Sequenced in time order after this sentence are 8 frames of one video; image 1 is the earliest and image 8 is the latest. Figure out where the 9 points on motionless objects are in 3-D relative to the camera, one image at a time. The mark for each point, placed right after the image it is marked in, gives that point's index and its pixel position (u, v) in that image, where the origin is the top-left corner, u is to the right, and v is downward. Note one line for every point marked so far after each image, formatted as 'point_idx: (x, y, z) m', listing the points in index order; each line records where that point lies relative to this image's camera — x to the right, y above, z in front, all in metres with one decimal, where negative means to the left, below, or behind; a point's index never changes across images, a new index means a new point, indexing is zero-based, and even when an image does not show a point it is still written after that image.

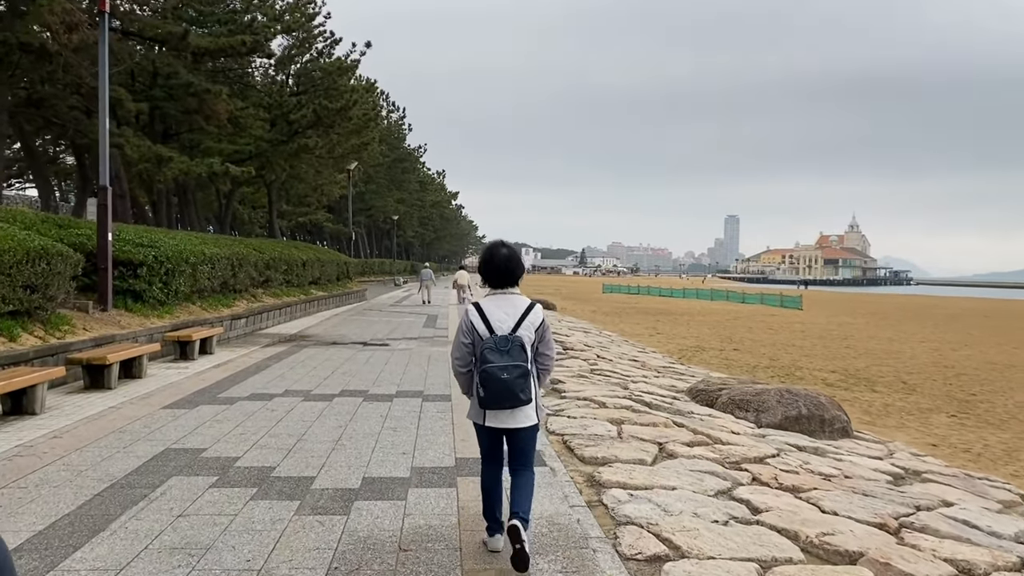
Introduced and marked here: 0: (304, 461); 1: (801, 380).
0: (-1.2, -1.0, +5.1) m
1: (+4.5, -1.4, +13.6) m
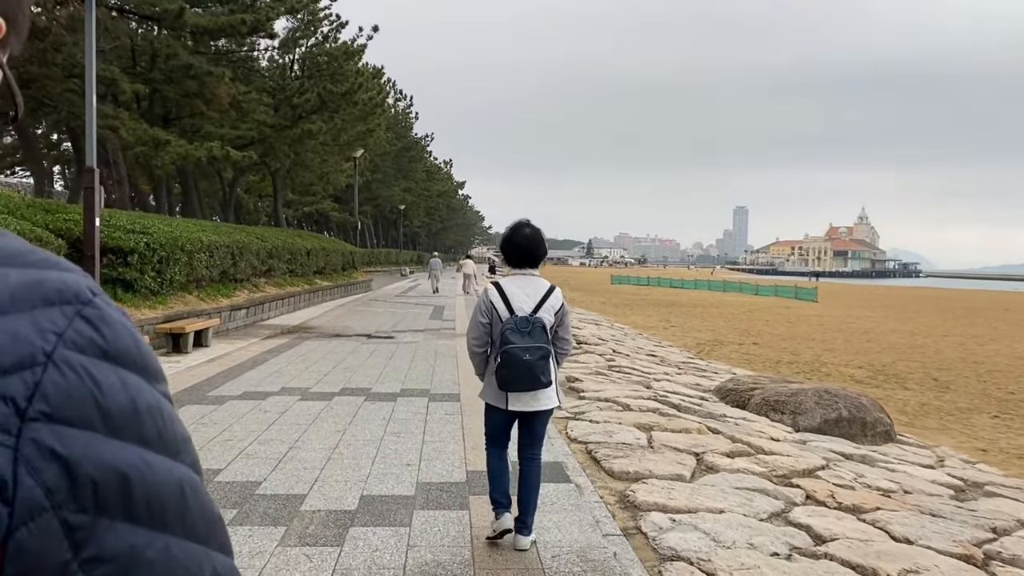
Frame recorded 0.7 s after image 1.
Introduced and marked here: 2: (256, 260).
0: (-1.1, -1.0, +4.5) m
1: (+4.7, -1.3, +12.9) m
2: (-4.7, +0.5, +15.9) m
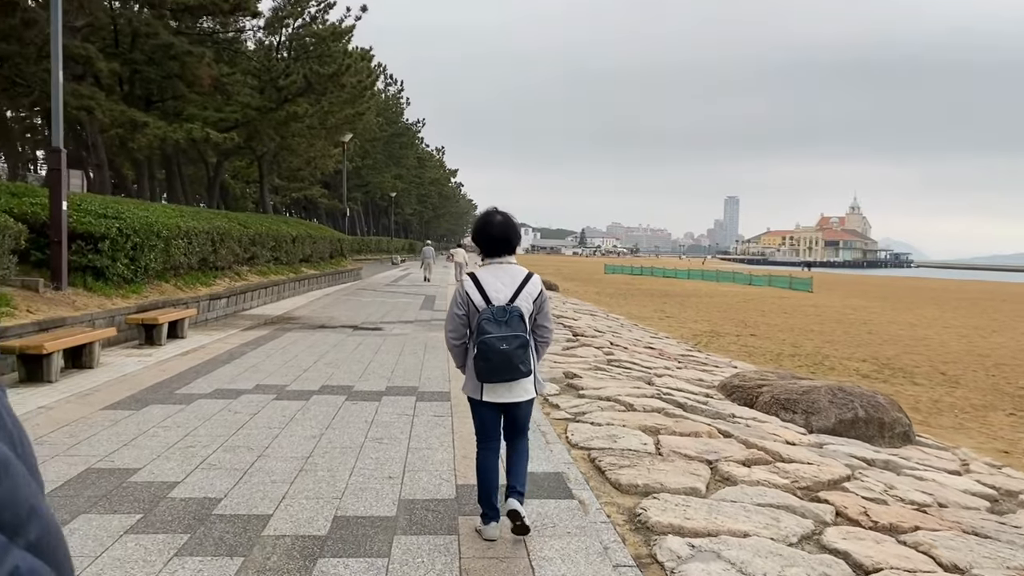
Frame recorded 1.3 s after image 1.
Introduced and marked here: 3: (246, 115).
0: (-1.1, -0.9, +4.0) m
1: (+4.5, -1.2, +12.5) m
2: (-4.8, +0.7, +15.3) m
3: (-5.9, +3.8, +19.6) m
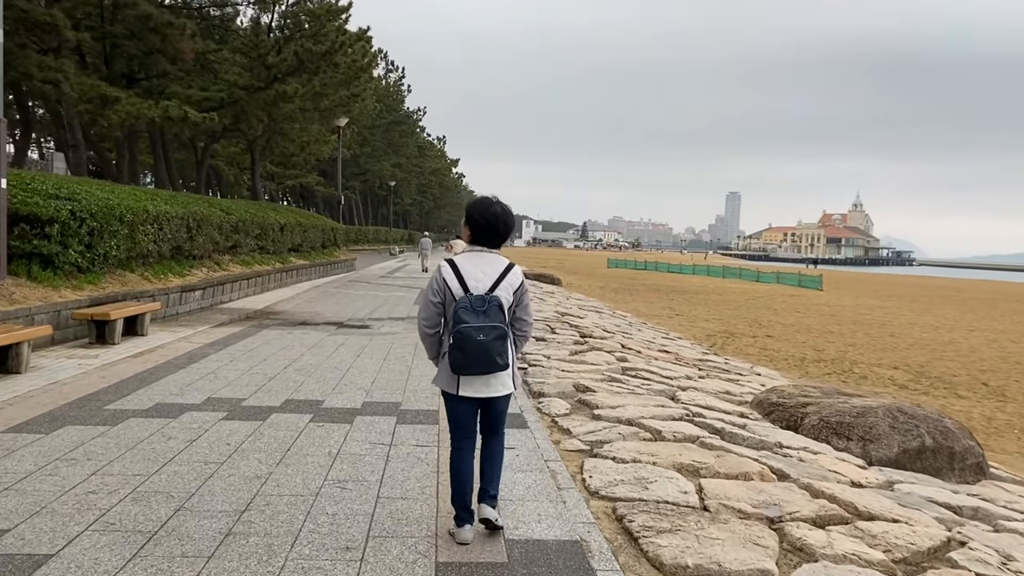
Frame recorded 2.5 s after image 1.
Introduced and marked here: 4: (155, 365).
0: (-1.1, -0.9, +2.8) m
1: (+4.5, -1.2, +11.3) m
2: (-4.8, +0.9, +14.2) m
3: (-5.8, +4.0, +18.4) m
4: (-2.9, -0.6, +7.3) m
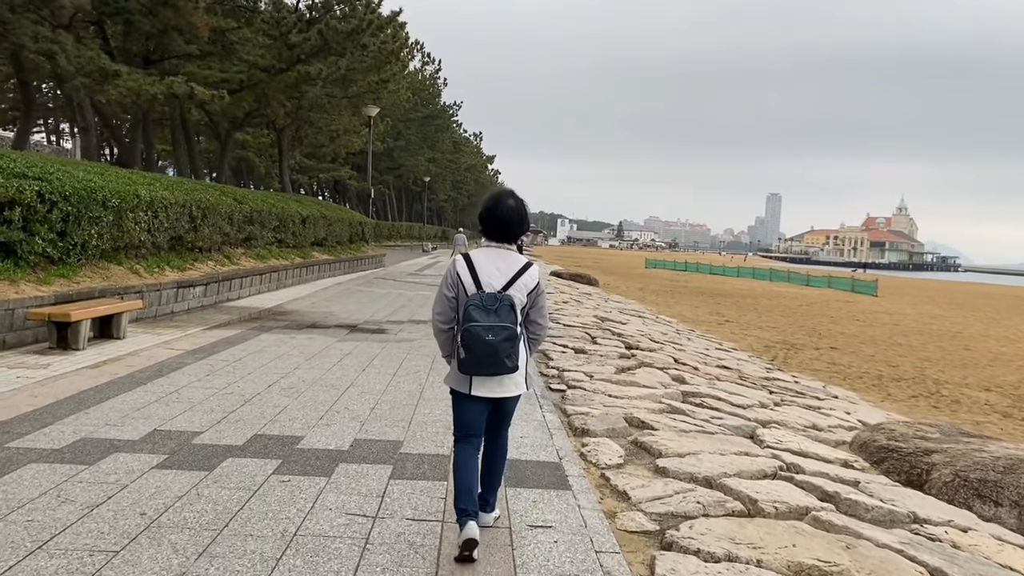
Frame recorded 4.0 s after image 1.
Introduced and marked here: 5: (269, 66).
0: (-1.1, -0.9, +1.5) m
1: (+4.9, -1.3, +9.7) m
2: (-4.2, +0.9, +12.9) m
3: (-5.1, +4.1, +17.2) m
4: (-2.7, -0.6, +6.0) m
5: (-4.8, +4.4, +17.3) m
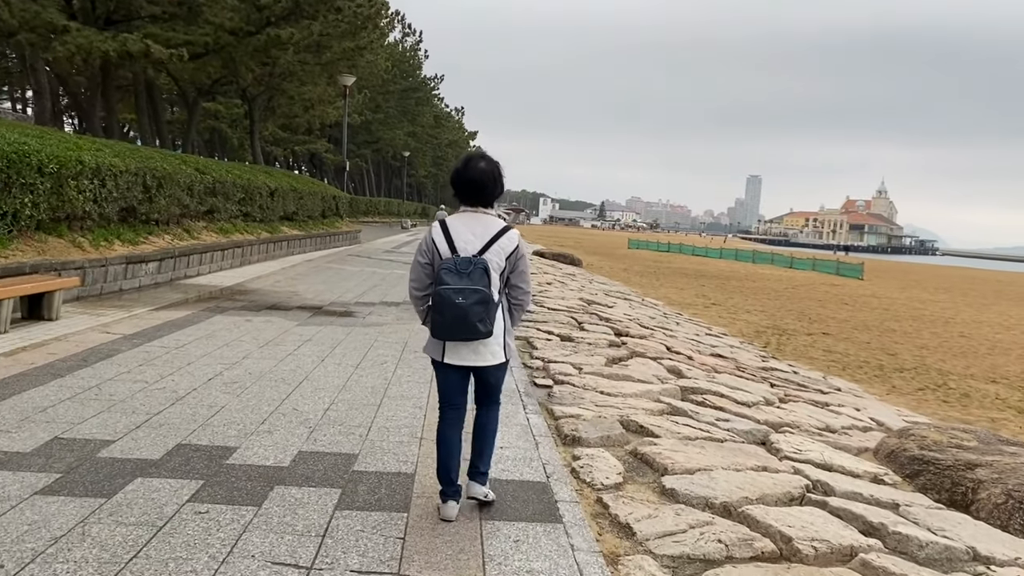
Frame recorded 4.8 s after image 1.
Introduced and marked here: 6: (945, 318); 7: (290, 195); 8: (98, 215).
0: (-1.1, -0.9, +0.7) m
1: (+4.7, -1.1, +9.1) m
2: (-4.5, +1.3, +12.0) m
3: (-5.4, +4.6, +16.2) m
4: (-2.8, -0.5, +5.1) m
5: (-5.1, +4.8, +16.3) m
6: (+9.6, -0.6, +19.6) m
7: (-4.5, +1.9, +18.1) m
8: (-4.5, +0.8, +9.5) m
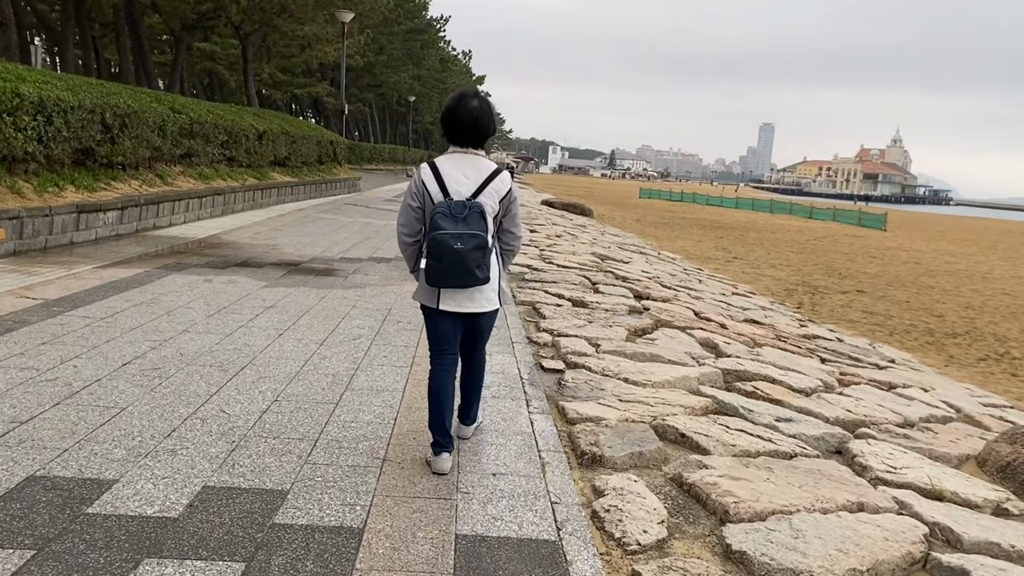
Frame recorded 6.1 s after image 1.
0: (-1.1, -1.0, -0.4) m
1: (+4.8, -0.7, +7.9) m
2: (-4.4, +1.9, +10.8) m
3: (-5.2, +5.4, +14.8) m
4: (-2.8, -0.3, +4.0) m
5: (-4.9, +5.6, +14.9) m
6: (+9.8, +0.3, +18.4) m
7: (-4.4, +2.9, +16.8) m
8: (-4.4, +1.2, +8.3) m
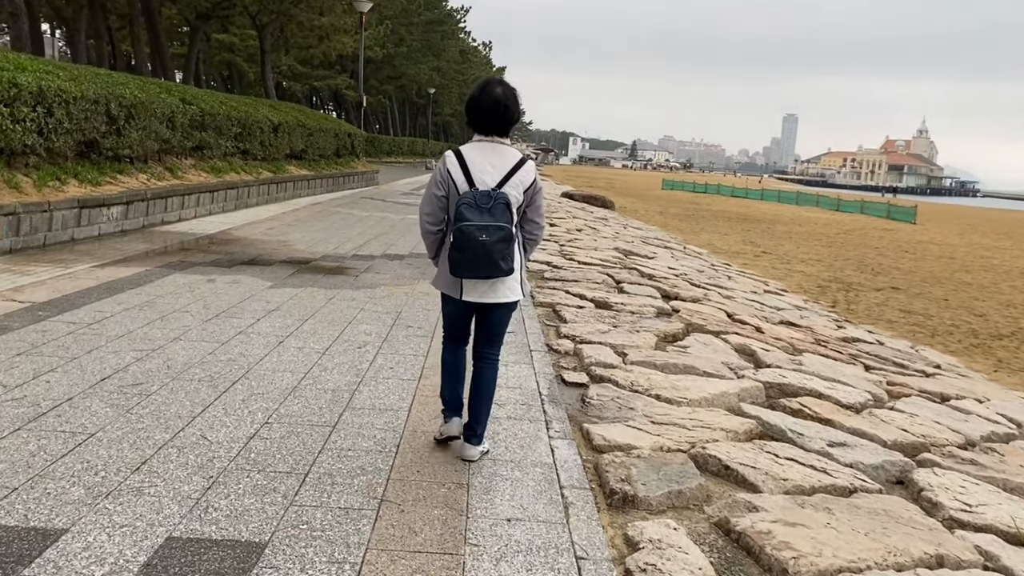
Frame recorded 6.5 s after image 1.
0: (-1.2, -1.1, -0.8) m
1: (+4.9, -0.7, +7.4) m
2: (-4.1, +1.9, +10.5) m
3: (-4.9, +5.5, +14.4) m
4: (-2.7, -0.3, +3.7) m
5: (-4.6, +5.7, +14.5) m
6: (+10.2, +0.4, +17.7) m
7: (-4.0, +2.9, +16.5) m
8: (-4.2, +1.3, +8.0) m
